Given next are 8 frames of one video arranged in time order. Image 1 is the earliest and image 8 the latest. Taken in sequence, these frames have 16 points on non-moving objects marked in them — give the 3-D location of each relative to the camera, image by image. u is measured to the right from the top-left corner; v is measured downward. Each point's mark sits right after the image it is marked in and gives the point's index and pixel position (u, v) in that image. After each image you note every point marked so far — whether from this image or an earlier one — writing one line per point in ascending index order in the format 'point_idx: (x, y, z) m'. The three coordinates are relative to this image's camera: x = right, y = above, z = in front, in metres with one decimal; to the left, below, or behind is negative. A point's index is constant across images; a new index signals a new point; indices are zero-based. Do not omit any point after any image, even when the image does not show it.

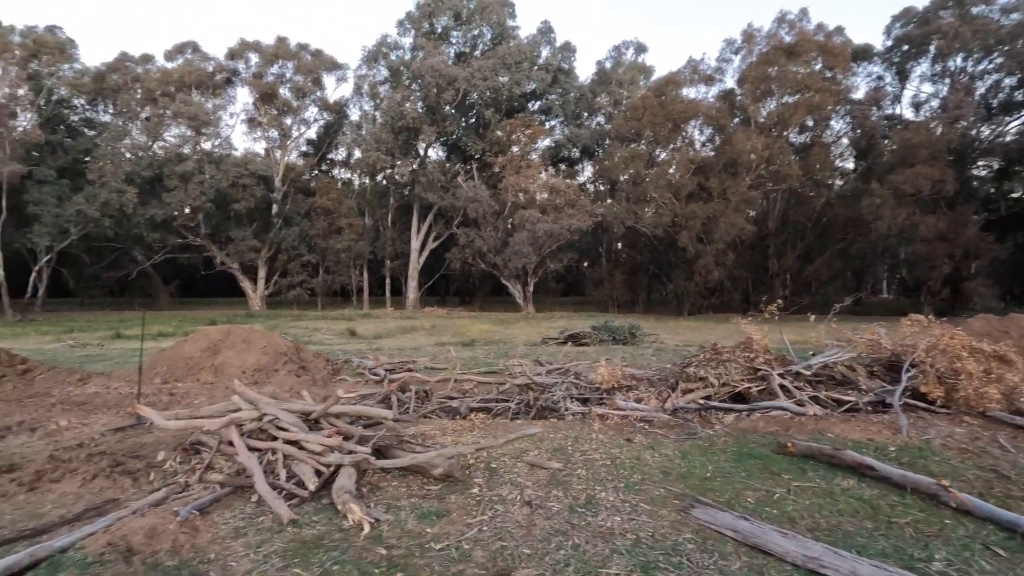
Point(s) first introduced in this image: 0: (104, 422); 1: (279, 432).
0: (-4.5, -1.5, +5.9) m
1: (-1.7, -1.0, +3.8) m
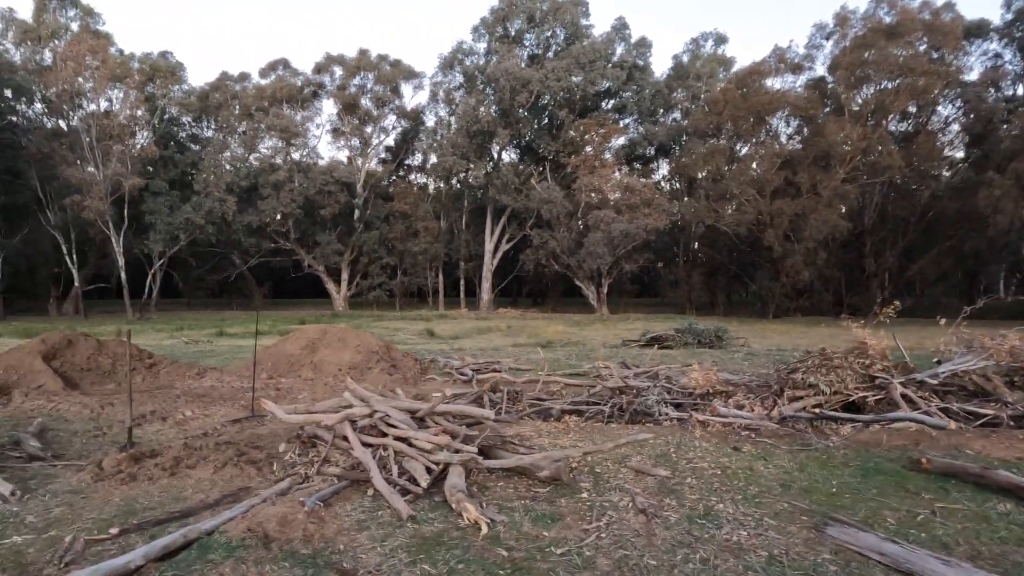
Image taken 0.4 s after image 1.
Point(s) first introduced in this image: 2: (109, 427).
0: (-3.4, -1.5, +6.3) m
1: (-0.9, -1.0, +3.9) m
2: (-4.2, -1.5, +5.6) m
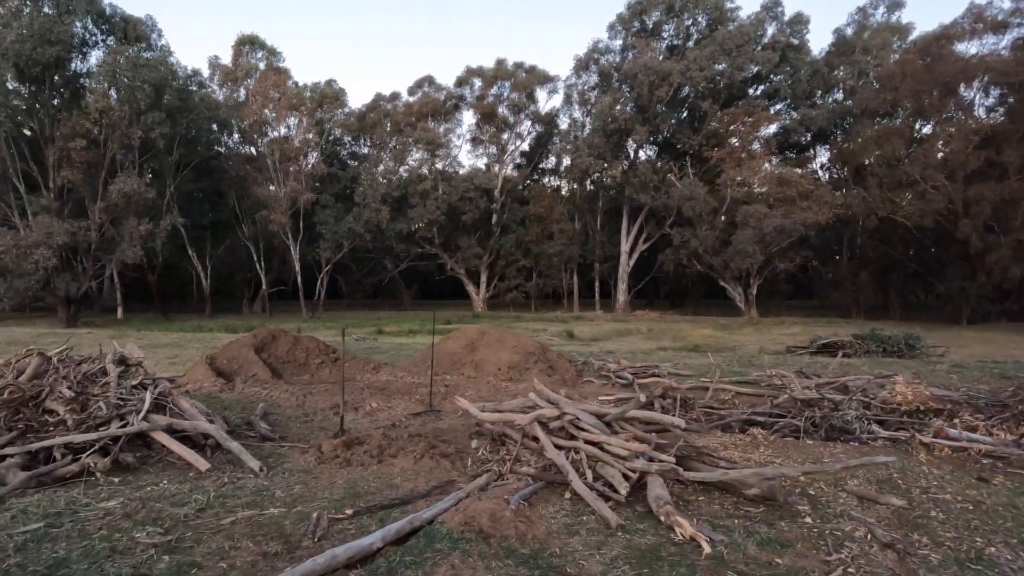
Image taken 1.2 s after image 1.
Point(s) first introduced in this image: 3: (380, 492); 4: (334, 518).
0: (-1.4, -1.5, +6.8) m
1: (+0.5, -1.0, +3.9) m
2: (-2.3, -1.5, +6.3) m
3: (-0.9, -1.4, +3.6) m
4: (-1.0, -1.3, +3.1) m
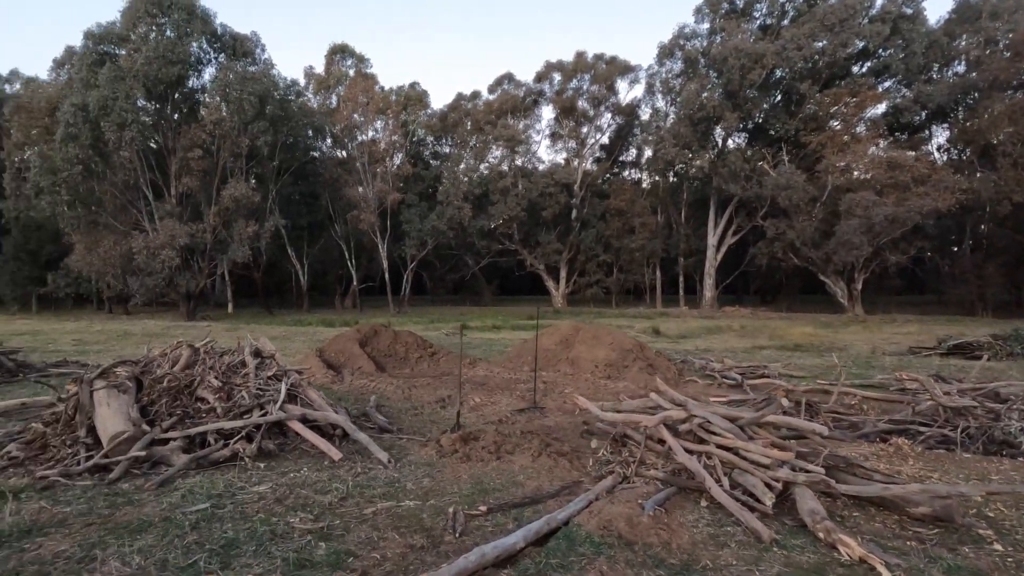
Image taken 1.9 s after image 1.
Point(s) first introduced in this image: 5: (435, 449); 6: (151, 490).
0: (-0.1, -1.5, +6.8) m
1: (+1.4, -1.0, +3.7) m
2: (-1.1, -1.4, +6.4) m
3: (0.0, -1.4, +3.6) m
4: (-0.2, -1.3, +3.1) m
5: (-0.6, -1.4, +4.5) m
6: (-2.3, -1.3, +3.3) m
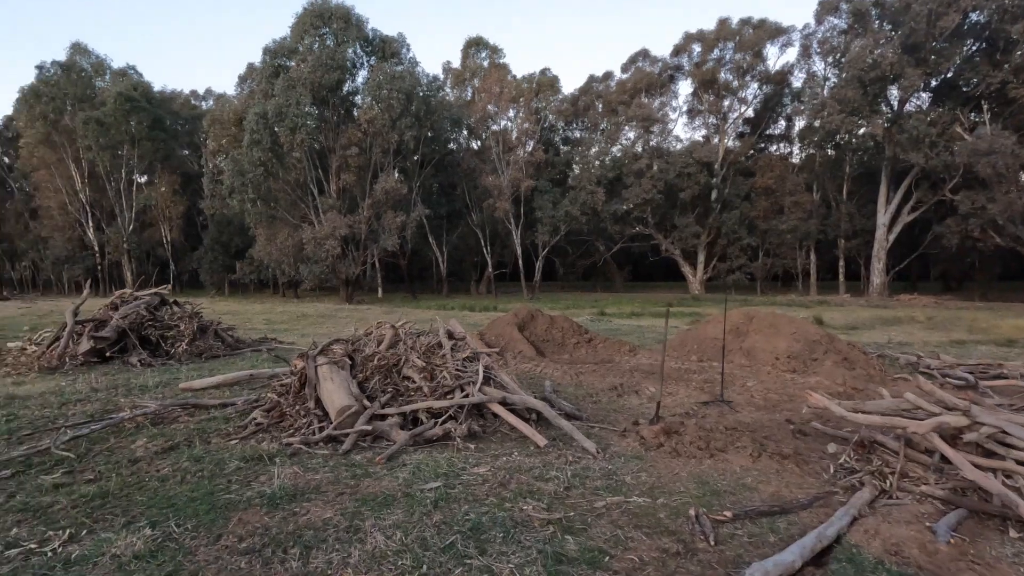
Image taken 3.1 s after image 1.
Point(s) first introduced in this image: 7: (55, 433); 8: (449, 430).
0: (+2.1, -1.3, +6.4) m
1: (+2.8, -0.9, +3.0) m
2: (+1.0, -1.3, +6.2) m
3: (+1.4, -1.2, +3.2) m
4: (+1.1, -1.2, +2.8) m
5: (+1.0, -1.2, +4.2) m
6: (-0.9, -1.2, +3.5) m
7: (-3.4, -1.1, +4.0) m
8: (-0.5, -1.1, +4.0) m
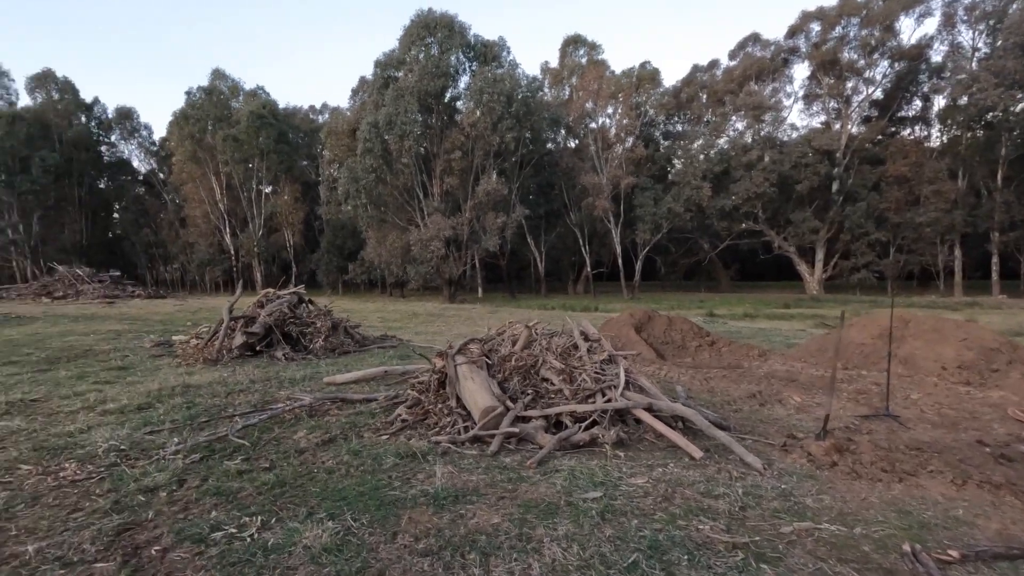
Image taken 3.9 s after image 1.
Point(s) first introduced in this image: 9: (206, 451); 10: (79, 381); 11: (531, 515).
0: (+3.5, -1.3, +5.7) m
1: (+3.6, -0.9, +2.3) m
2: (+2.5, -1.3, +5.7) m
3: (+2.3, -1.2, +2.8) m
4: (+1.9, -1.2, +2.4) m
5: (+2.1, -1.2, +3.8) m
6: (+0.1, -1.1, +3.4) m
7: (-2.3, -1.1, +4.4) m
8: (+0.6, -1.1, +3.8) m
9: (-2.1, -1.1, +3.7) m
10: (-4.8, -1.0, +6.0) m
11: (+0.1, -1.2, +2.7) m
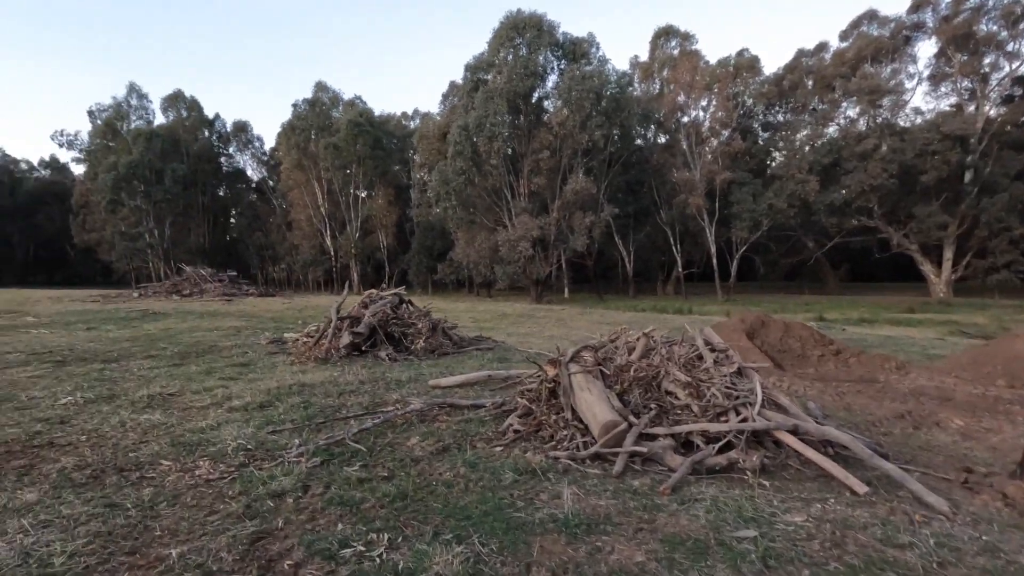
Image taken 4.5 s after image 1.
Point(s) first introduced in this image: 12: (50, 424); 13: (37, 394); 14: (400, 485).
0: (+4.6, -1.3, +4.8) m
1: (+4.1, -1.0, +1.4) m
2: (+3.5, -1.3, +5.0) m
3: (+2.9, -1.3, +2.1) m
4: (+2.5, -1.2, +1.8) m
5: (+2.9, -1.3, +3.2) m
6: (+0.9, -1.2, +3.0) m
7: (-1.4, -1.1, +4.4) m
8: (+1.4, -1.1, +3.4) m
9: (-1.3, -1.1, +3.7) m
10: (-3.6, -1.1, +6.4) m
11: (+0.7, -1.2, +2.4) m
12: (-3.8, -1.1, +4.4) m
13: (-4.8, -1.1, +5.4) m
14: (-0.7, -1.2, +3.2) m
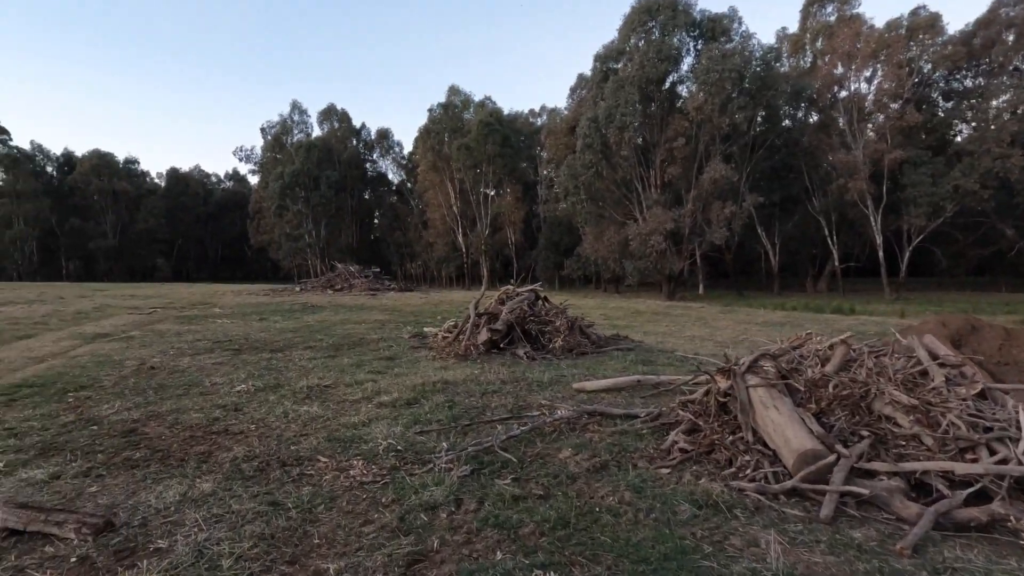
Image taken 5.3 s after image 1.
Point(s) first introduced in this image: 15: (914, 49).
0: (+5.8, -1.3, +3.2) m
1: (+4.5, -1.0, 0.0) m
2: (+4.8, -1.3, +3.6) m
3: (+3.5, -1.3, +0.9) m
4: (+3.0, -1.3, +0.7) m
5: (+3.7, -1.3, +2.0) m
6: (+1.7, -1.2, +2.3) m
7: (-0.2, -1.1, +4.2) m
8: (+2.3, -1.1, +2.6) m
9: (-0.2, -1.1, +3.4) m
10: (-1.9, -1.0, +6.6) m
11: (+1.4, -1.2, +1.7) m
12: (-2.5, -1.1, +4.7) m
13: (-3.2, -1.0, +5.9) m
14: (+0.2, -1.2, +2.8) m
15: (+15.6, +9.0, +19.7) m
